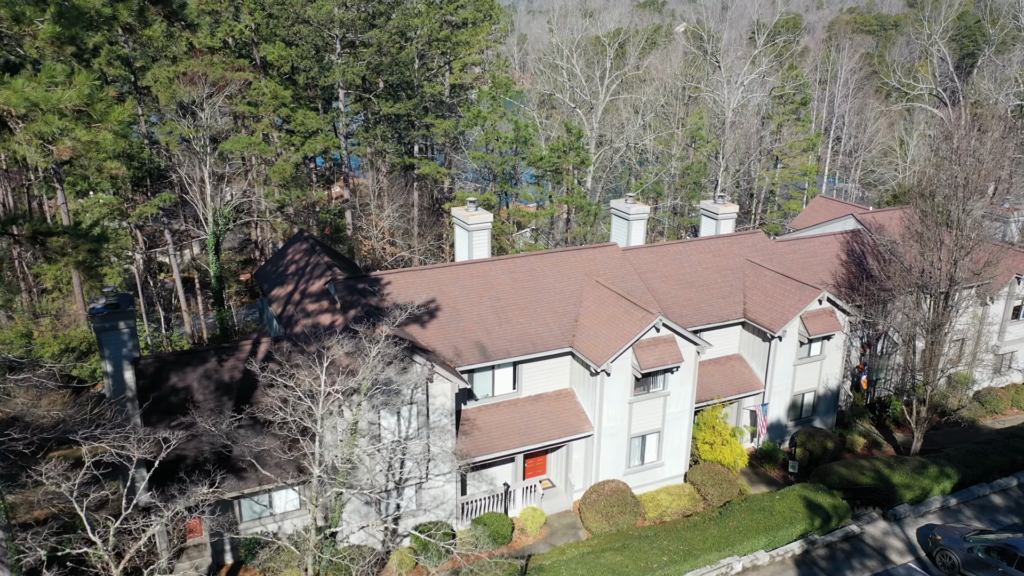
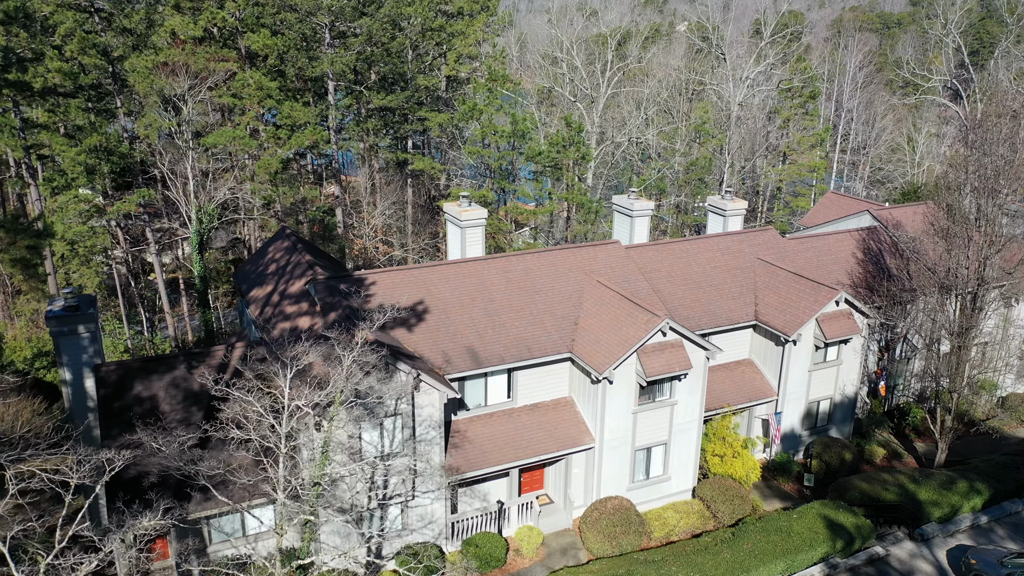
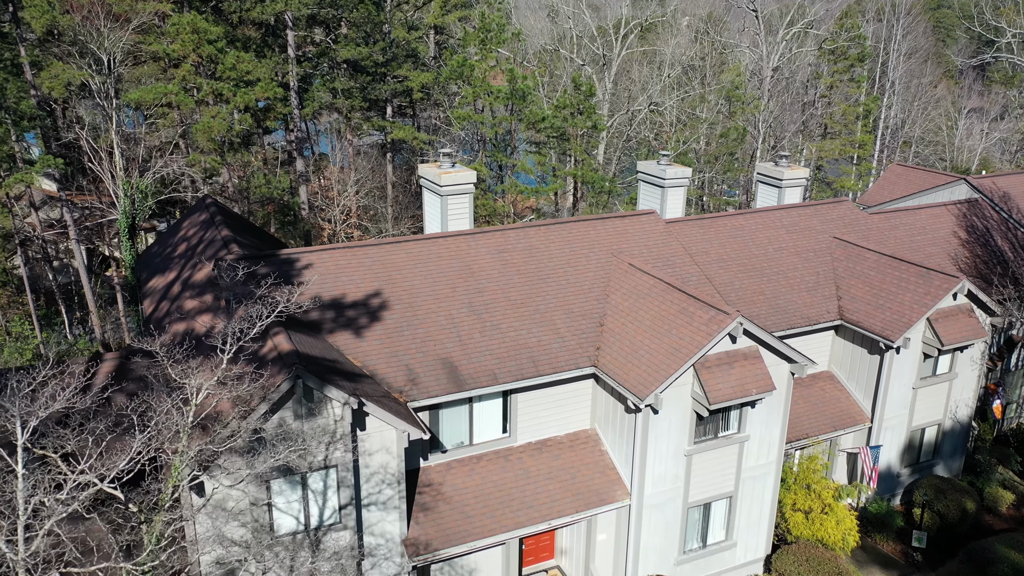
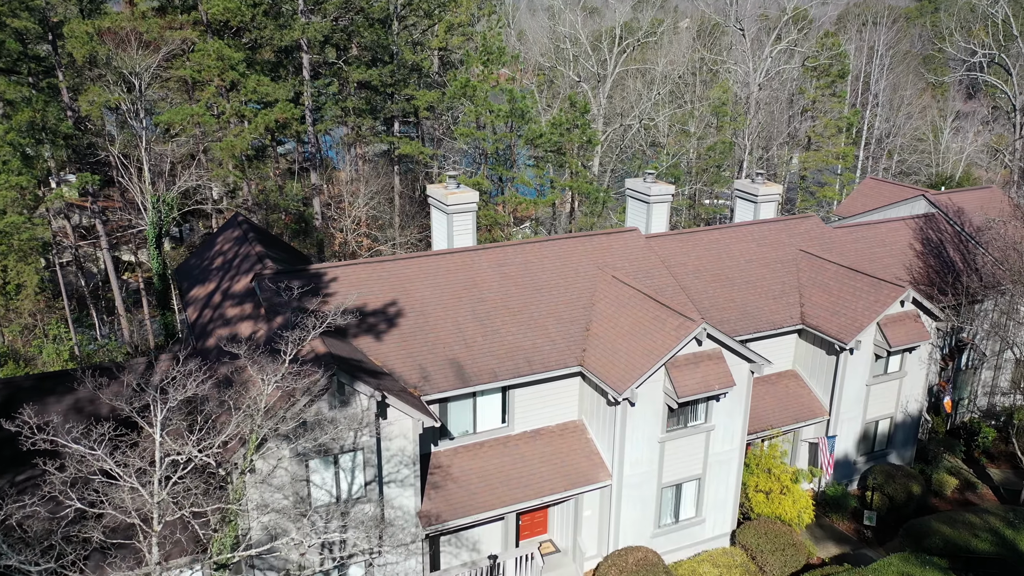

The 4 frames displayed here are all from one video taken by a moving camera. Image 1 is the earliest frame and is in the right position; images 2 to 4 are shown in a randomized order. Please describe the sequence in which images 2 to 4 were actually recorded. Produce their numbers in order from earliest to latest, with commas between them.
2, 4, 3
